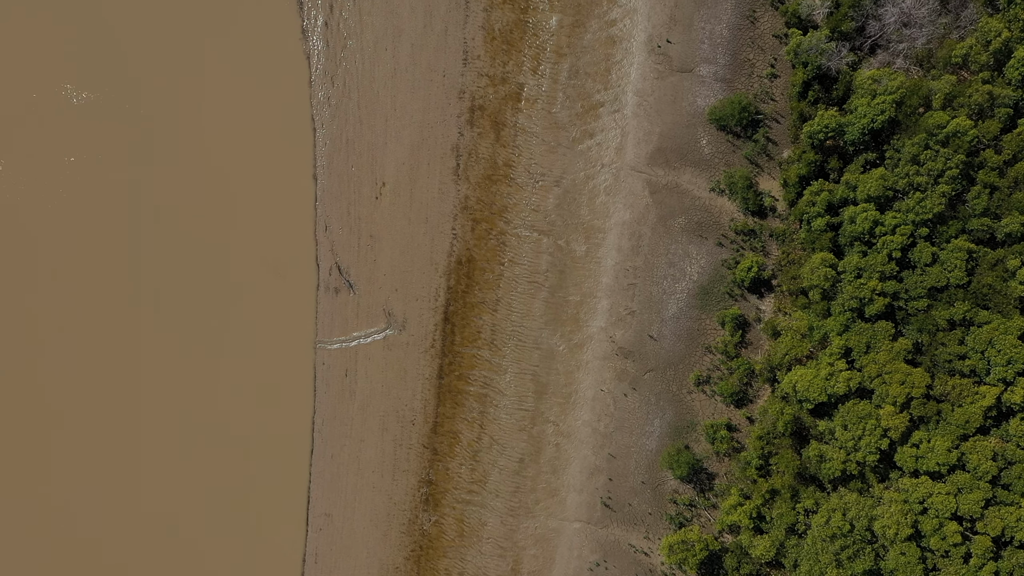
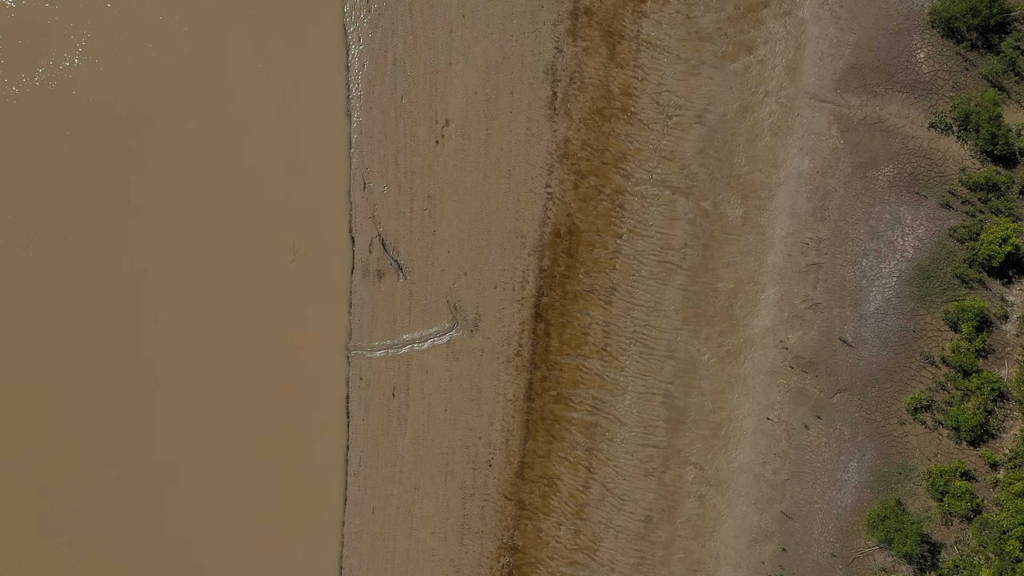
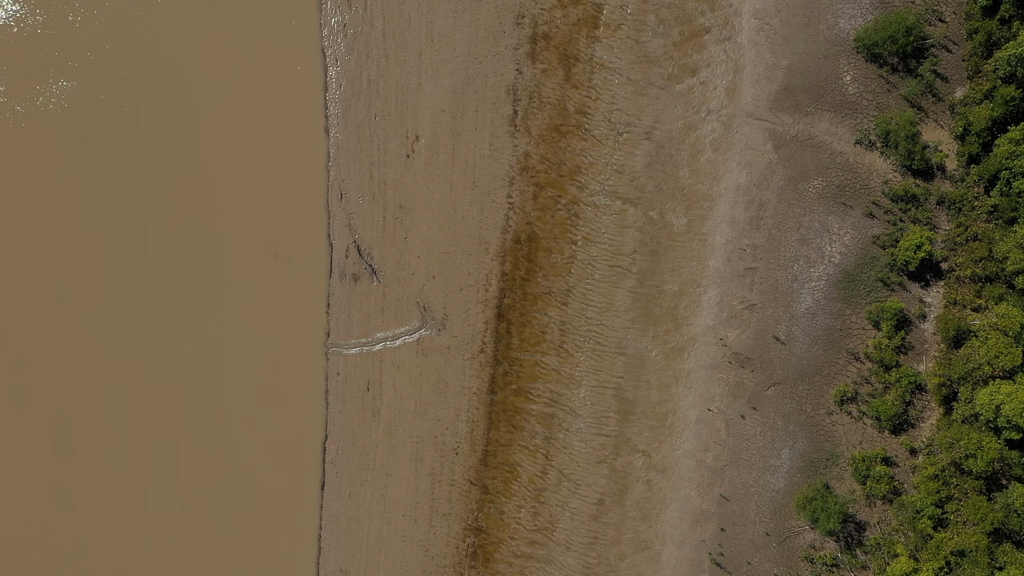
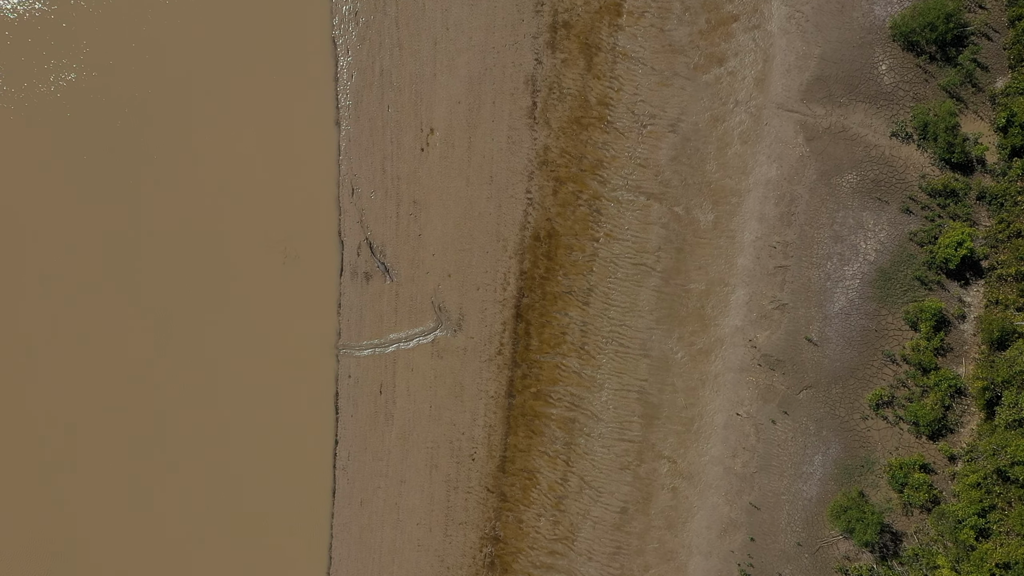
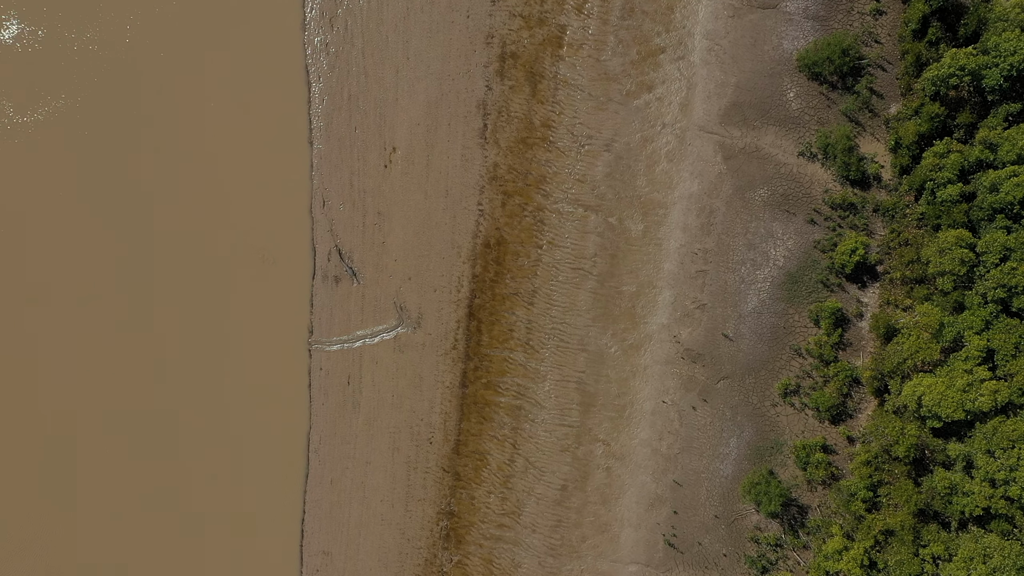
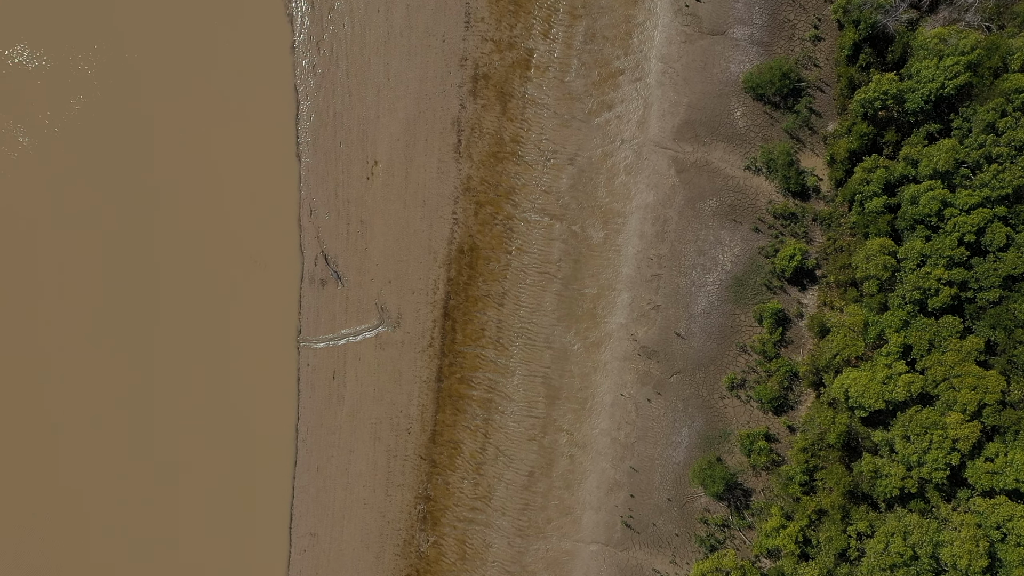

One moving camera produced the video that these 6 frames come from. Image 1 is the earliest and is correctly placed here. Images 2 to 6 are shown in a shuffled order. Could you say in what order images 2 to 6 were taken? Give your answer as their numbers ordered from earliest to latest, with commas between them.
6, 5, 3, 4, 2
